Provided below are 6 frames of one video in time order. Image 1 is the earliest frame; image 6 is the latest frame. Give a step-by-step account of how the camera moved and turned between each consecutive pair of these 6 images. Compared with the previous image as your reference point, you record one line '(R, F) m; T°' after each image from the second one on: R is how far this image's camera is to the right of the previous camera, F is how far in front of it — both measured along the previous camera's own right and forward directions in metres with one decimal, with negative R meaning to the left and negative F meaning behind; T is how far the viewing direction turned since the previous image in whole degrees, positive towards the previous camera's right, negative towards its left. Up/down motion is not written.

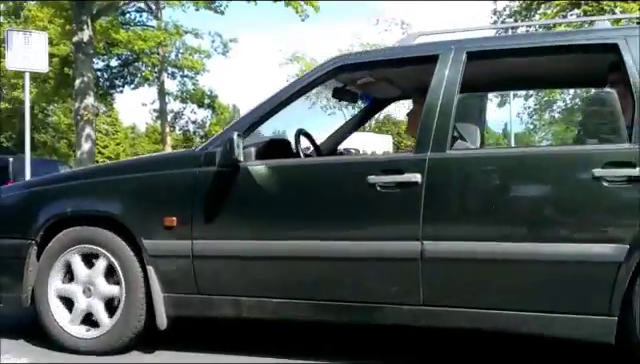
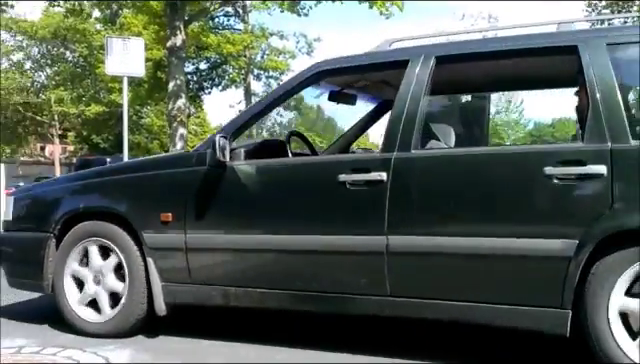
(+0.6, -0.2) m; -8°
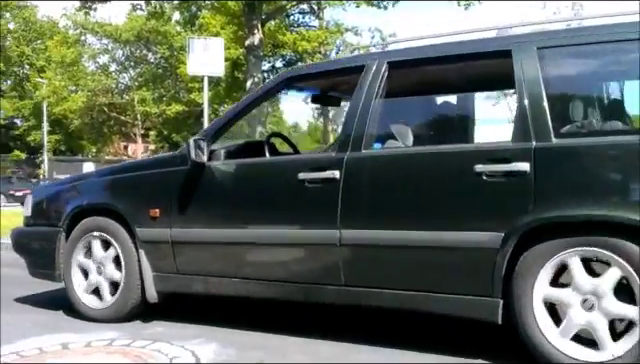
(+0.7, -0.3) m; -7°
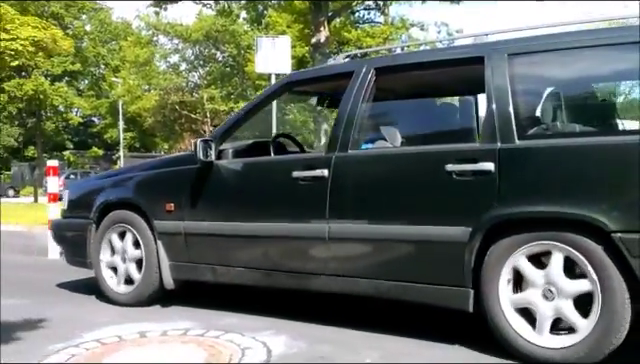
(+0.5, -0.3) m; -6°
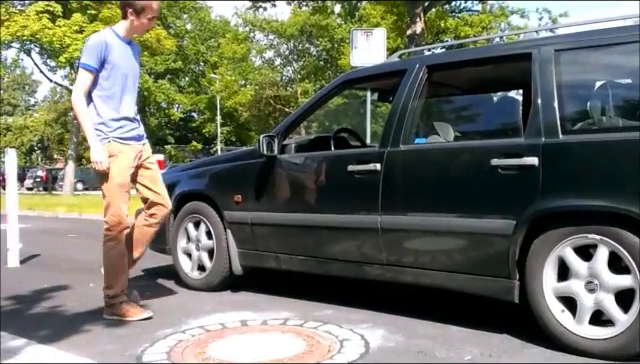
(+0.3, -0.2) m; -8°
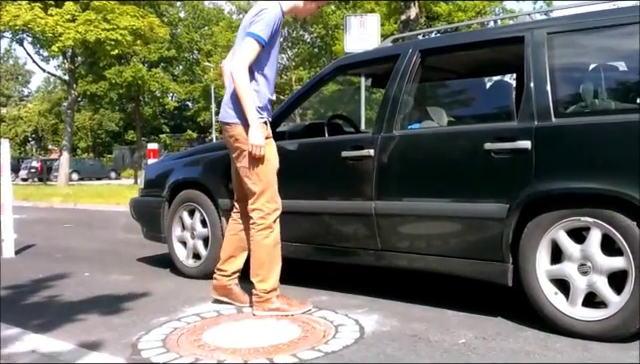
(0.0, 0.0) m; 0°
